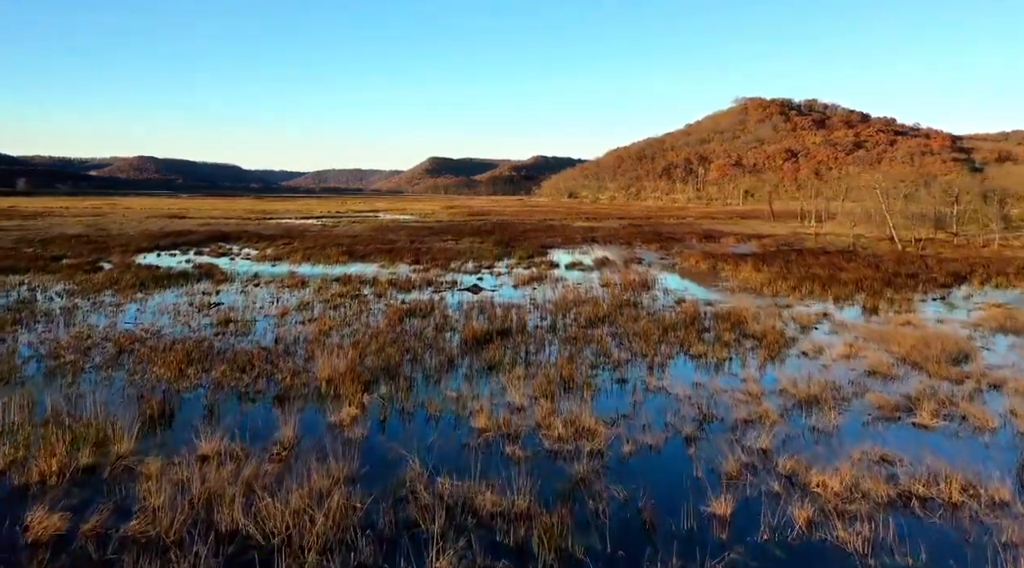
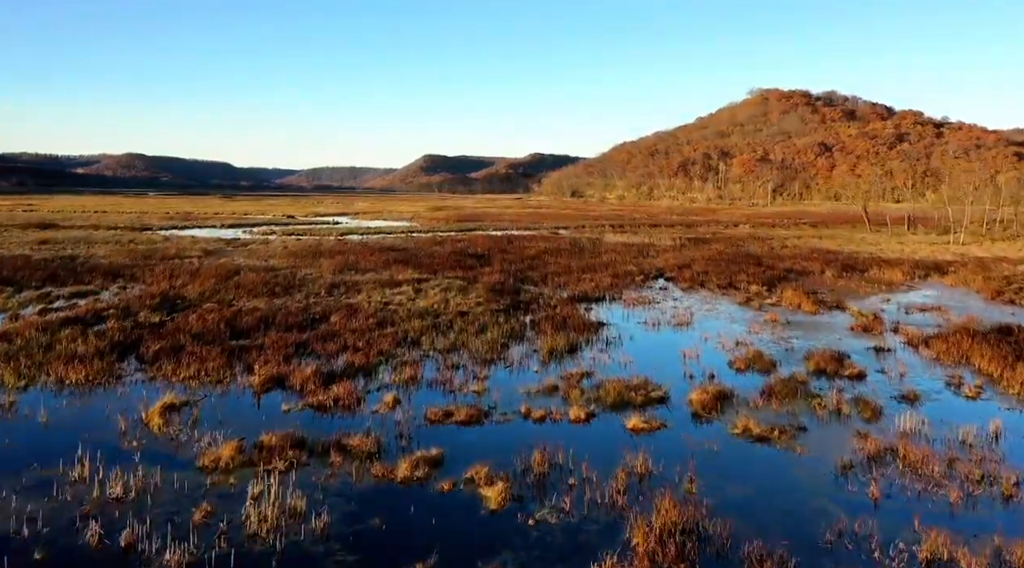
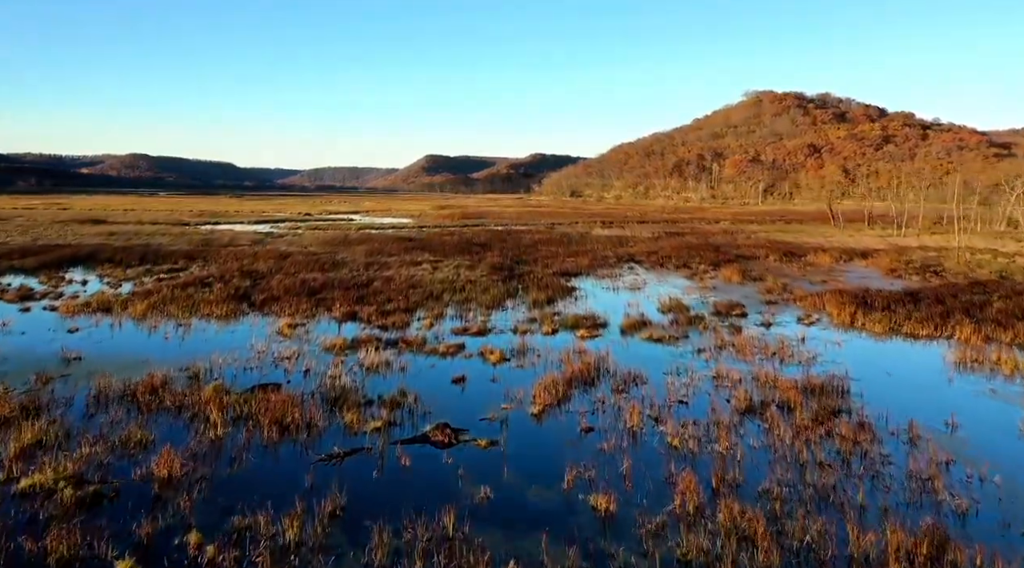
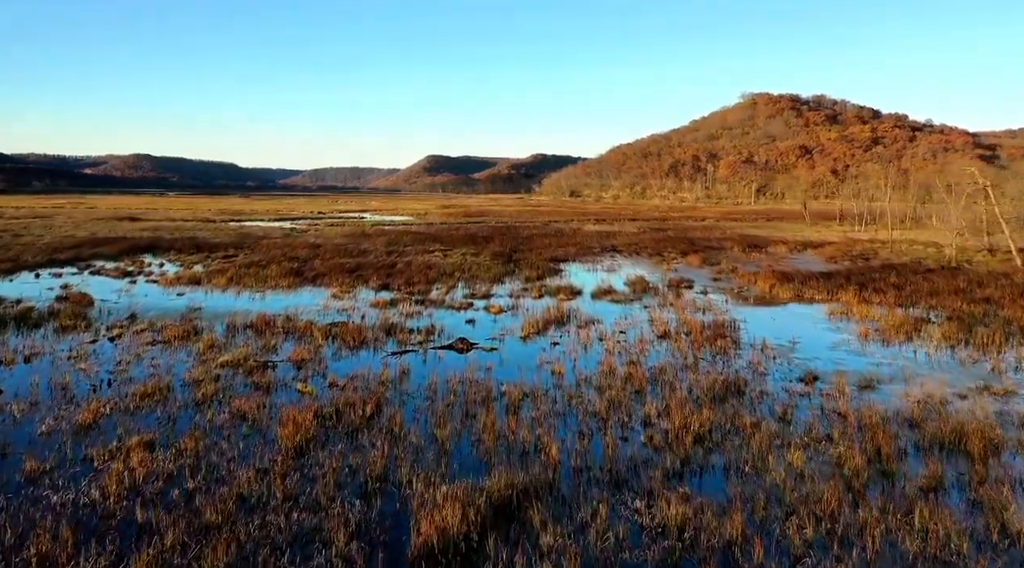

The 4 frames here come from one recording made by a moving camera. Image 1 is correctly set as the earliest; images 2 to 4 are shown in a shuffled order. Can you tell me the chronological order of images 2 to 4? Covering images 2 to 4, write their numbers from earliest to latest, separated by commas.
4, 3, 2
